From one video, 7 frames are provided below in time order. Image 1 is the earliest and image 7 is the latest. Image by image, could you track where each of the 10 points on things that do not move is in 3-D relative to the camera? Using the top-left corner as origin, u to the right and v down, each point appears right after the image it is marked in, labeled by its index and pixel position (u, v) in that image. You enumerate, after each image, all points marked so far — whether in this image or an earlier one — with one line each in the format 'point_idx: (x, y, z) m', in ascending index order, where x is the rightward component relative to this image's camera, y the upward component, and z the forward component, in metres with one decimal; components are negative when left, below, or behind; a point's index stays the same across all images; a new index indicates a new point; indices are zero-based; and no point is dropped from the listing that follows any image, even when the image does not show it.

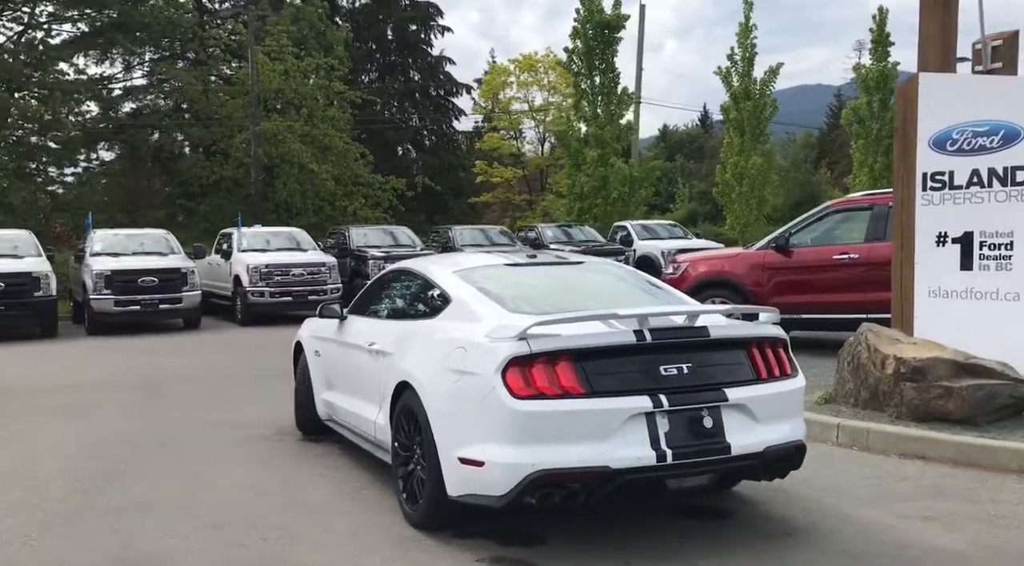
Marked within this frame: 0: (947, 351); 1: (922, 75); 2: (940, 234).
0: (+3.6, -0.6, +7.8) m
1: (+3.8, +1.9, +8.8) m
2: (+4.0, +0.4, +8.7) m
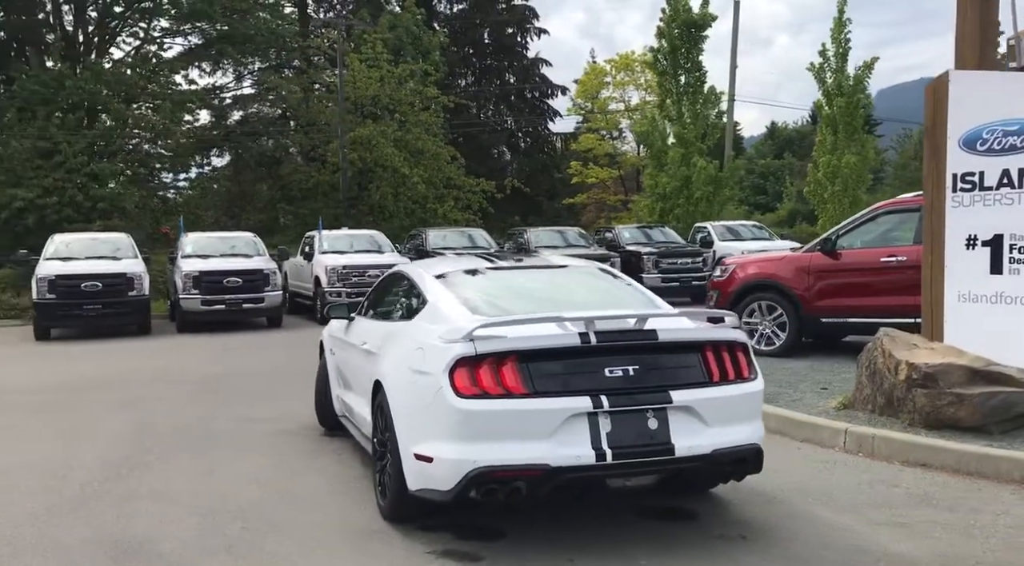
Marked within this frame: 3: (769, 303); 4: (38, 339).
0: (+3.7, -0.6, +7.6) m
1: (+4.0, +1.9, +8.6) m
2: (+4.1, +0.4, +8.5) m
3: (+3.3, -0.3, +12.0) m
4: (-9.2, -1.1, +18.3) m
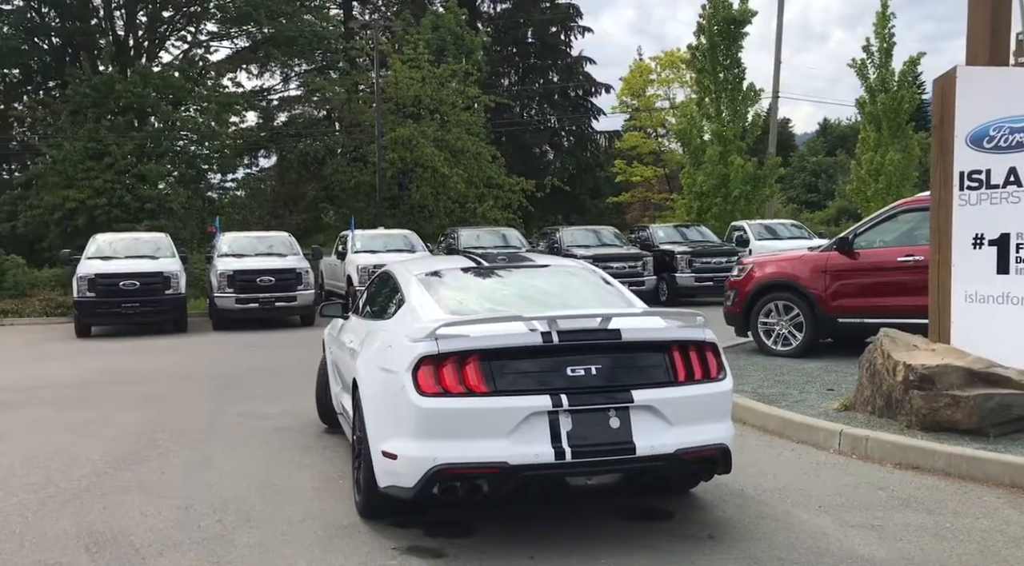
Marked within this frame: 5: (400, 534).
0: (+3.6, -0.6, +7.5) m
1: (+4.0, +1.9, +8.4) m
2: (+4.1, +0.4, +8.3) m
3: (+3.5, -0.2, +11.9) m
4: (-8.7, -1.1, +18.9) m
5: (-0.6, -1.4, +5.4) m
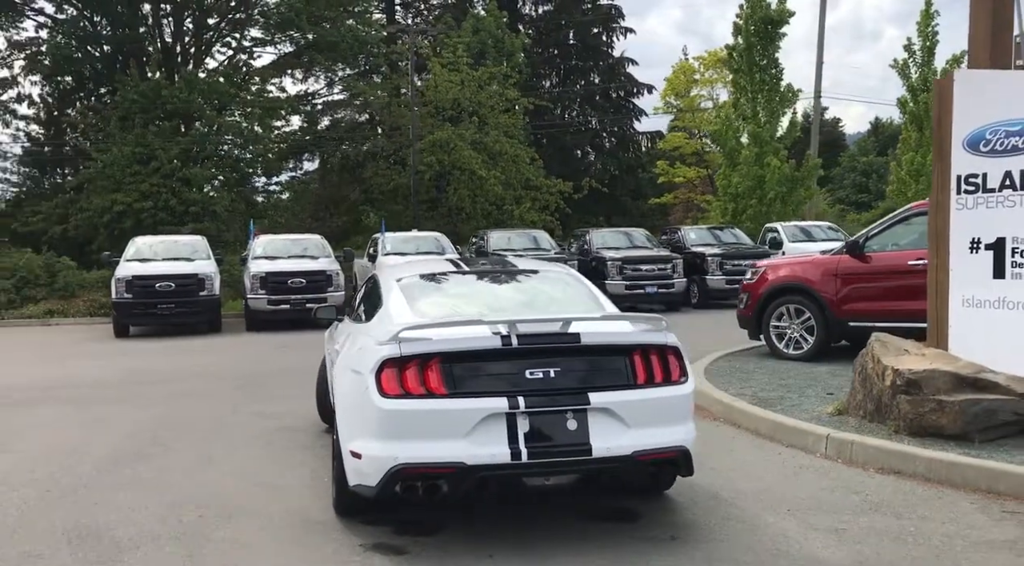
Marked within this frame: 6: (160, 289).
0: (+3.5, -0.6, +7.5) m
1: (+3.9, +1.9, +8.4) m
2: (+4.0, +0.4, +8.3) m
3: (+3.6, -0.3, +11.9) m
4: (-8.2, -1.1, +19.5) m
5: (-0.8, -1.5, +5.6) m
6: (-7.2, -0.1, +19.1) m
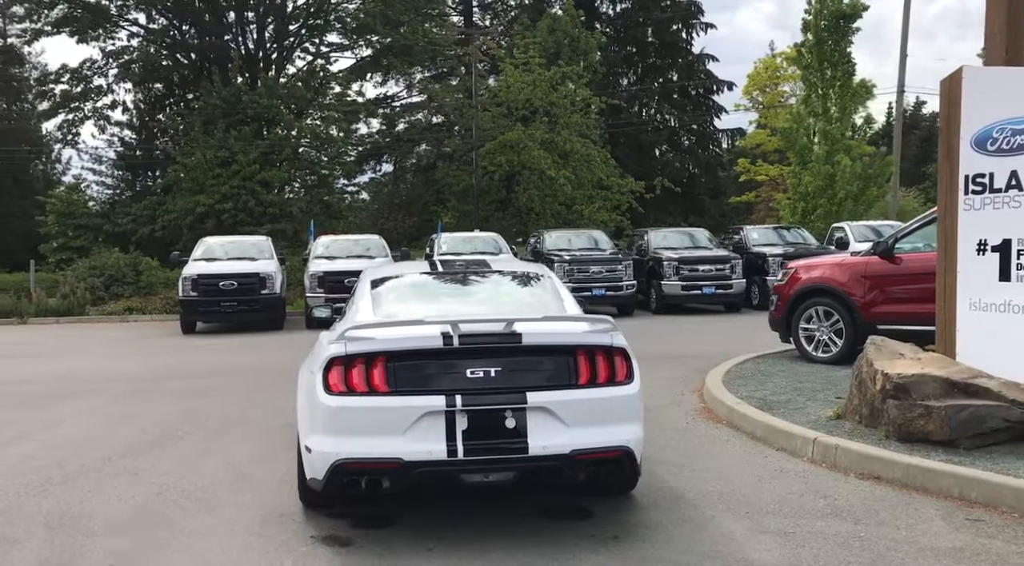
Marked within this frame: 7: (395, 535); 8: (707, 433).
0: (+3.4, -0.7, +7.3) m
1: (+3.9, +1.8, +8.1) m
2: (+4.0, +0.3, +8.0) m
3: (+3.9, -0.3, +11.7) m
4: (-7.1, -1.1, +20.4) m
5: (-1.1, -1.5, +5.8) m
6: (-6.1, -0.1, +19.9) m
7: (-0.7, -1.5, +5.5) m
8: (+1.8, -1.4, +8.6) m
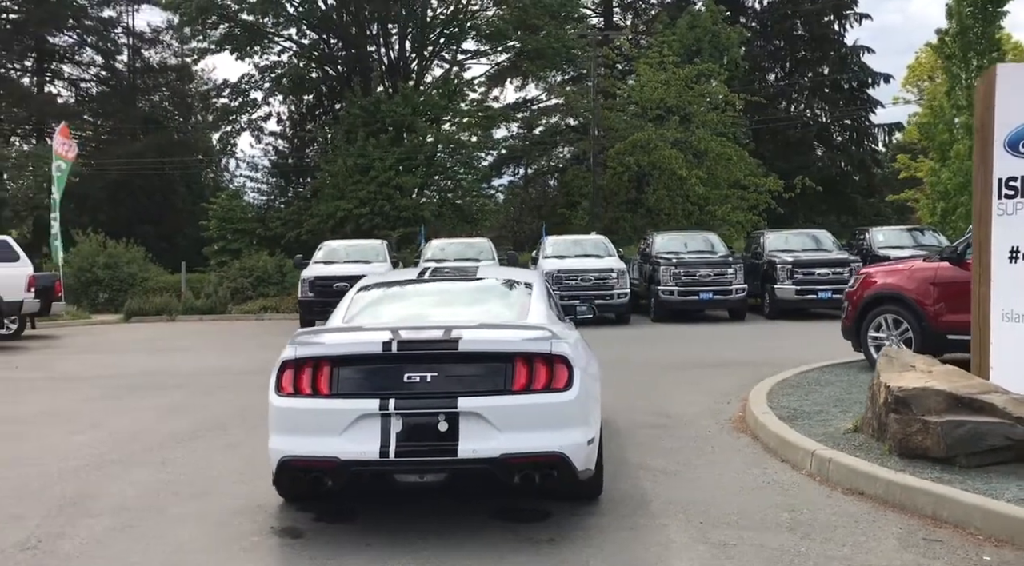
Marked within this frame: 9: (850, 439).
0: (+3.3, -0.7, +6.9) m
1: (+4.0, +1.8, +7.7) m
2: (+4.0, +0.3, +7.5) m
3: (+4.6, -0.4, +11.2) m
4: (-4.8, -1.1, +21.6) m
5: (-1.4, -1.5, +6.3) m
6: (-3.9, -0.1, +21.0) m
7: (-1.0, -1.5, +5.9) m
8: (+1.9, -1.4, +8.5) m
9: (+2.7, -1.3, +7.6) m
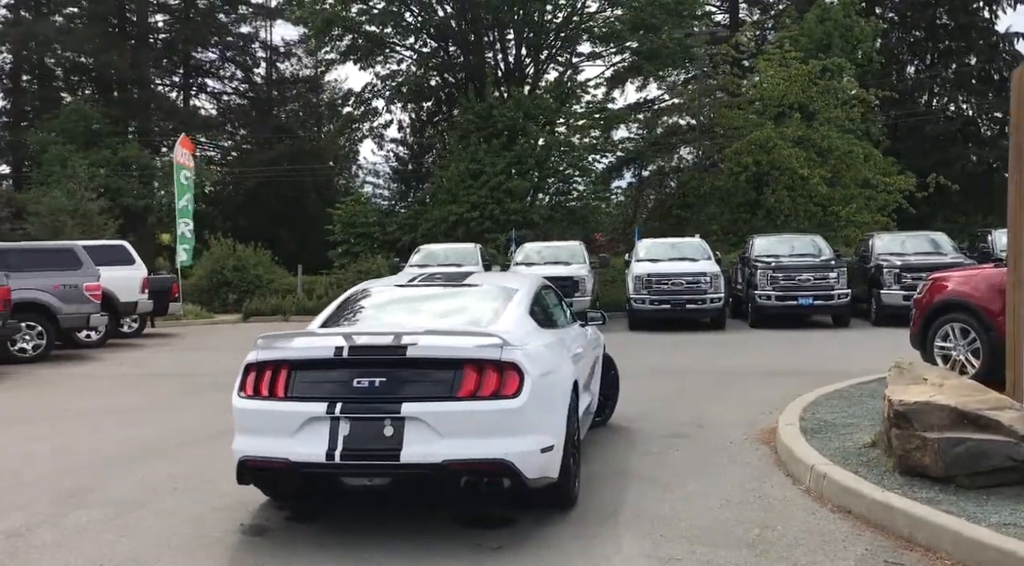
0: (+3.1, -0.8, +6.5) m
1: (+3.9, +1.7, +7.1) m
2: (+3.9, +0.2, +6.9) m
3: (+5.0, -0.4, +10.4) m
4: (-2.6, -1.2, +22.2) m
5: (-1.6, -1.6, +6.5) m
6: (-1.9, -0.2, +21.5) m
7: (-1.3, -1.6, +6.1) m
8: (+2.0, -1.5, +8.2) m
9: (+2.7, -1.3, +7.2) m
